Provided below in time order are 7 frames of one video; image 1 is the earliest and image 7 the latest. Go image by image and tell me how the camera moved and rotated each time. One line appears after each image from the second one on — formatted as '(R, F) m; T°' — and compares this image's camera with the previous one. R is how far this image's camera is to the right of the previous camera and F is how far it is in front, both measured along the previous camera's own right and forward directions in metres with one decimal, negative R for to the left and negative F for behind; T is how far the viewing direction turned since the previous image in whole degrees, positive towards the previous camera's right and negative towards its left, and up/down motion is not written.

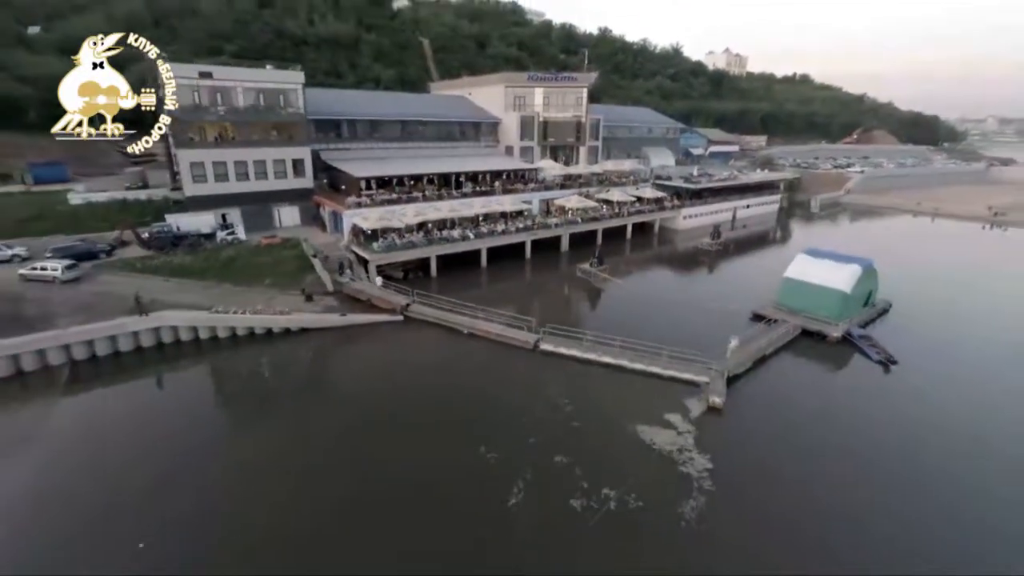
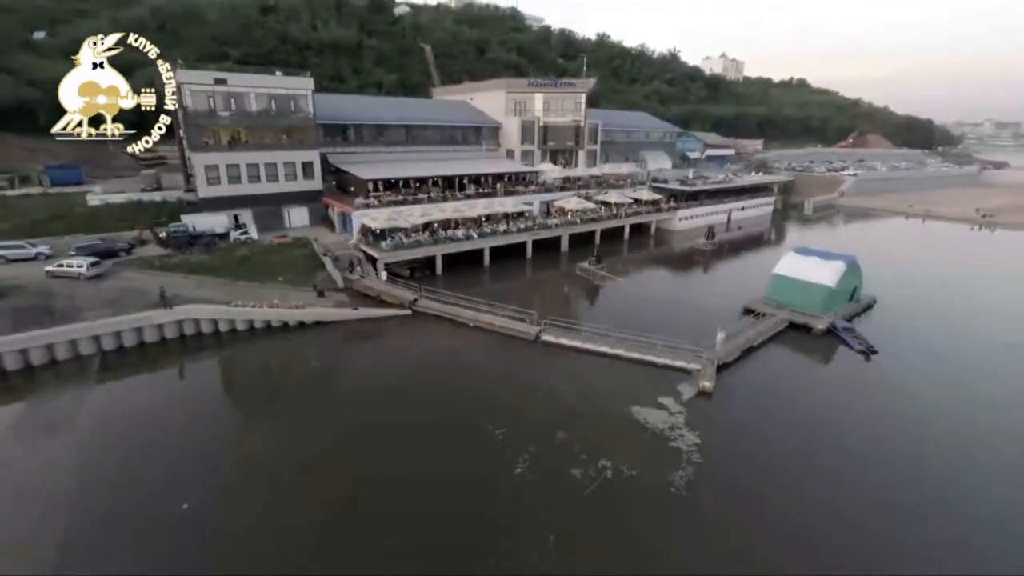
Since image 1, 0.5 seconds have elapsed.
(-0.2, -1.1) m; 0°
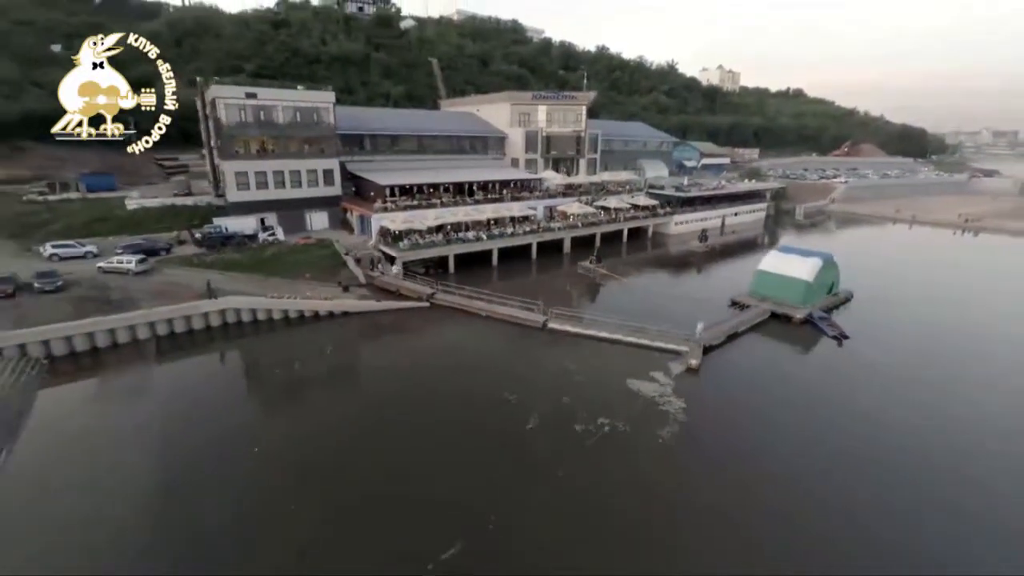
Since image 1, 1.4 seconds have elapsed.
(-0.4, -2.3) m; 0°
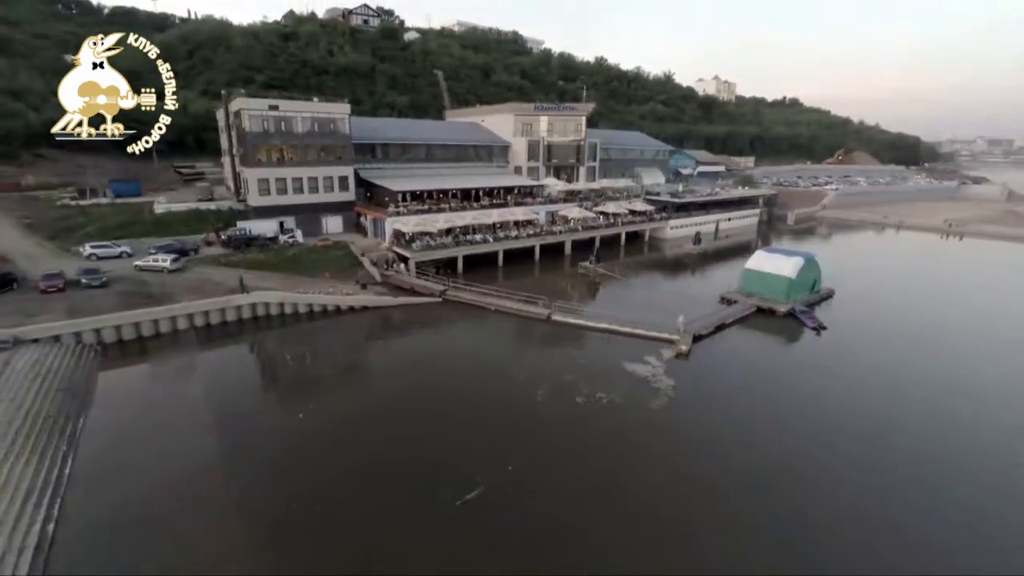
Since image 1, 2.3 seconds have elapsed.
(-0.4, -2.0) m; 0°
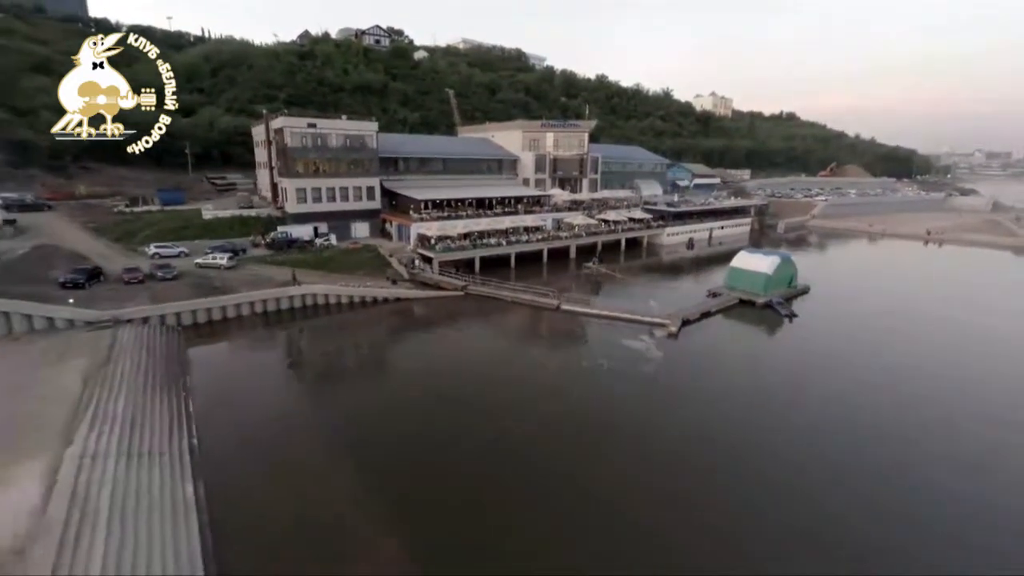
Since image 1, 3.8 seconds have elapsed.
(-0.7, -3.7) m; 0°
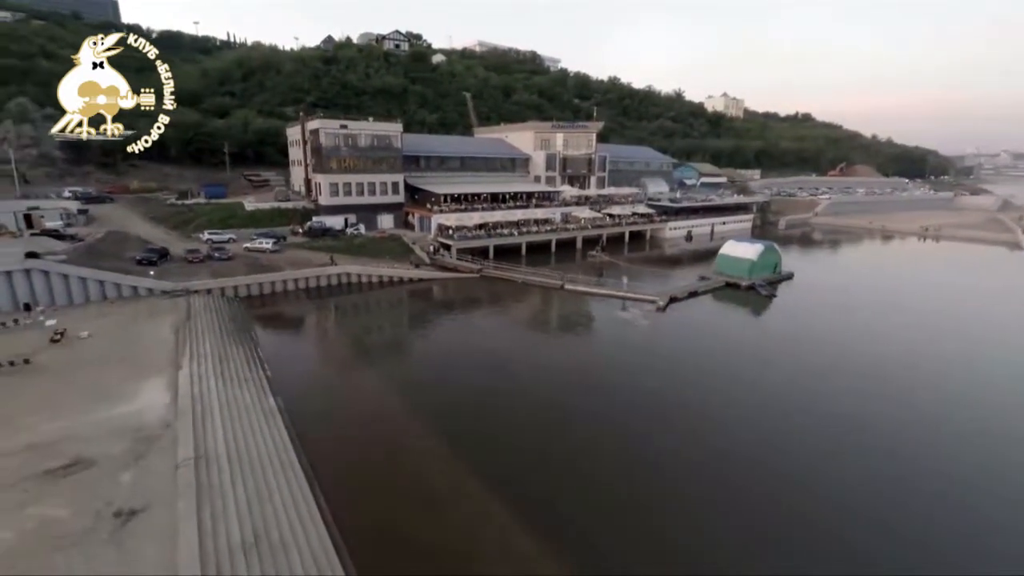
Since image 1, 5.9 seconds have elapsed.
(+0.3, -3.7) m; -2°
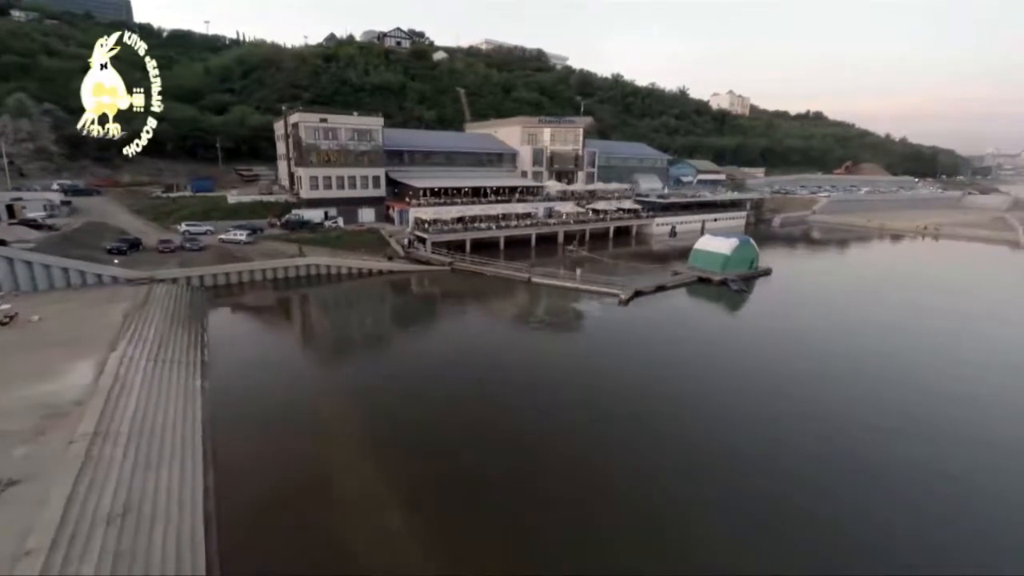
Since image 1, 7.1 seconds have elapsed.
(+2.7, +0.1) m; -1°
